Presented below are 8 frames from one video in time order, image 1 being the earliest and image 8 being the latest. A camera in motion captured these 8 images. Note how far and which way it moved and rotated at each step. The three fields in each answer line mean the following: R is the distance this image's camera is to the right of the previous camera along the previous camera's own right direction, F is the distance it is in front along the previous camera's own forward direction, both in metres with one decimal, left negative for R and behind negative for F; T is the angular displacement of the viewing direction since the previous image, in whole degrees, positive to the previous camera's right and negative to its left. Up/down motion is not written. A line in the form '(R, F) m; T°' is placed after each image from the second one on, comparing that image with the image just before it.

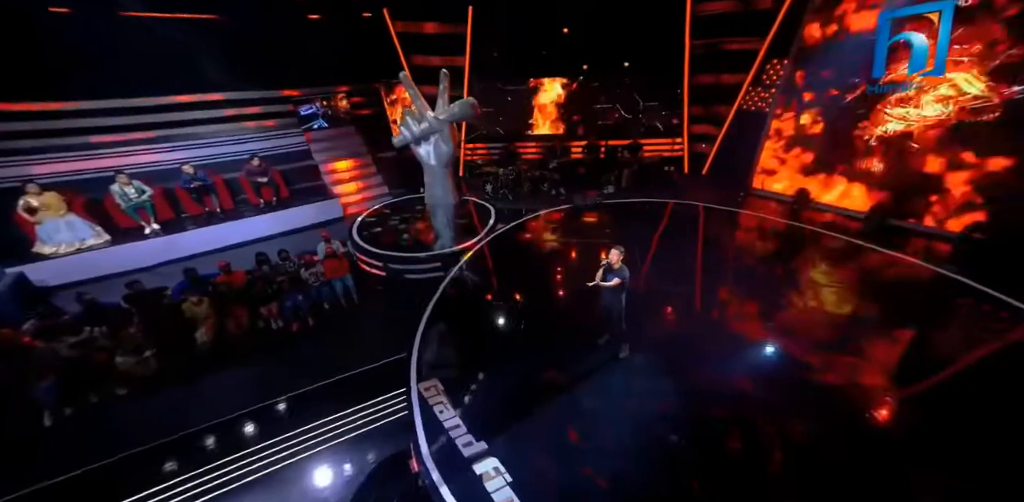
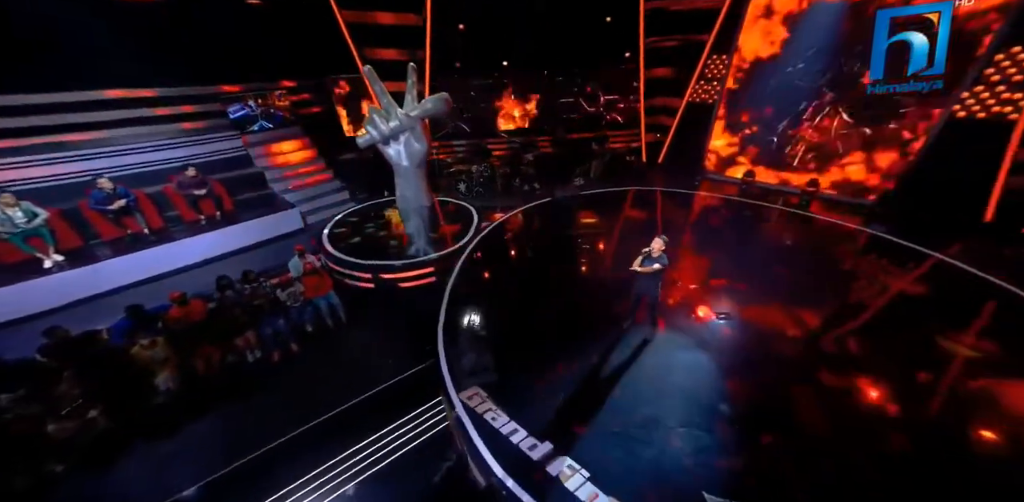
(-0.9, +0.2) m; +10°
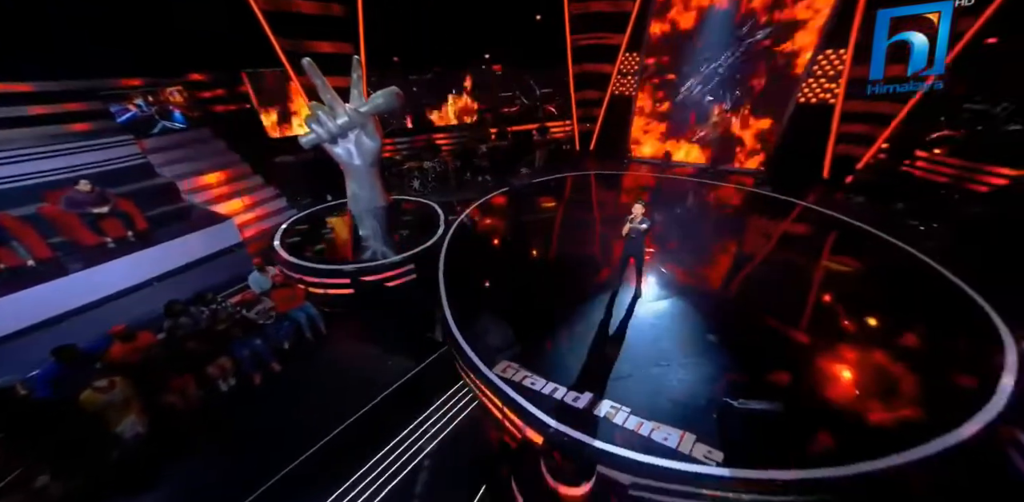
(-0.9, -0.1) m; +14°
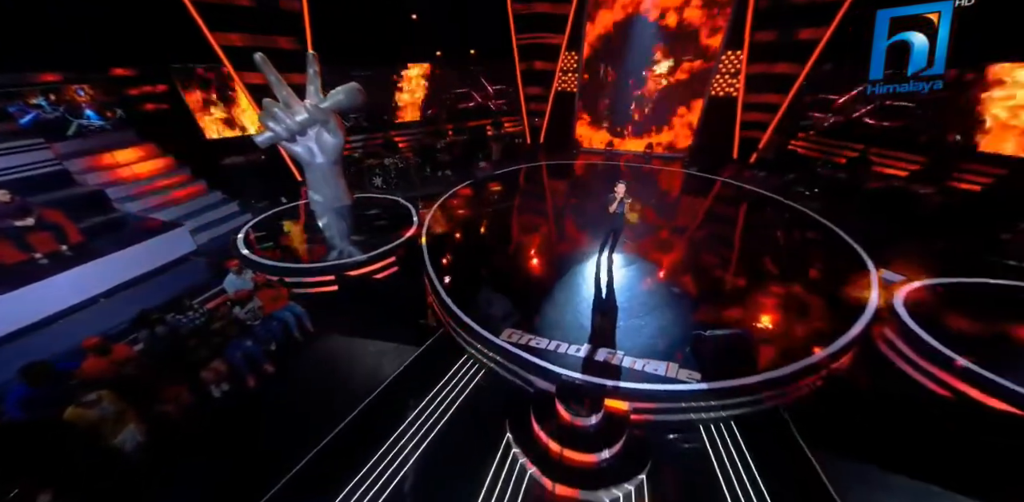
(-0.6, -0.3) m; +10°
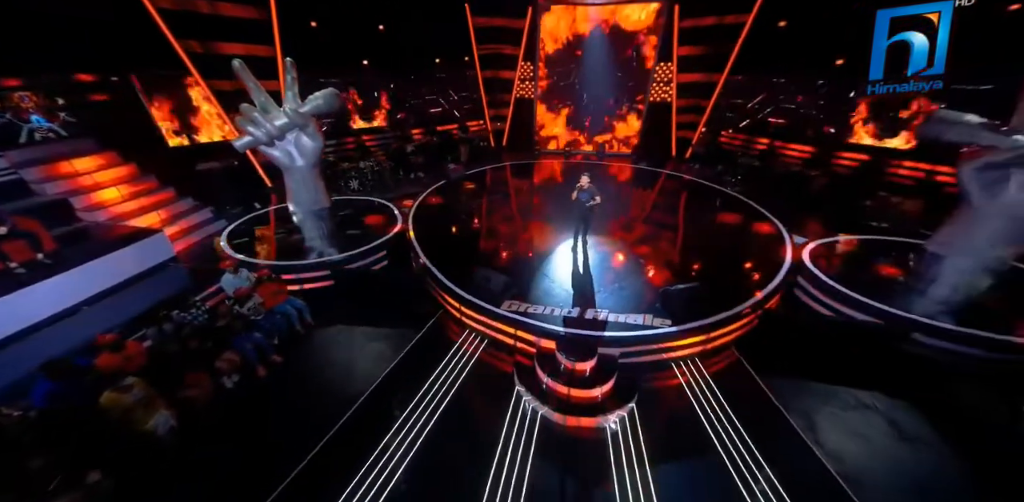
(-0.5, -0.5) m; +7°
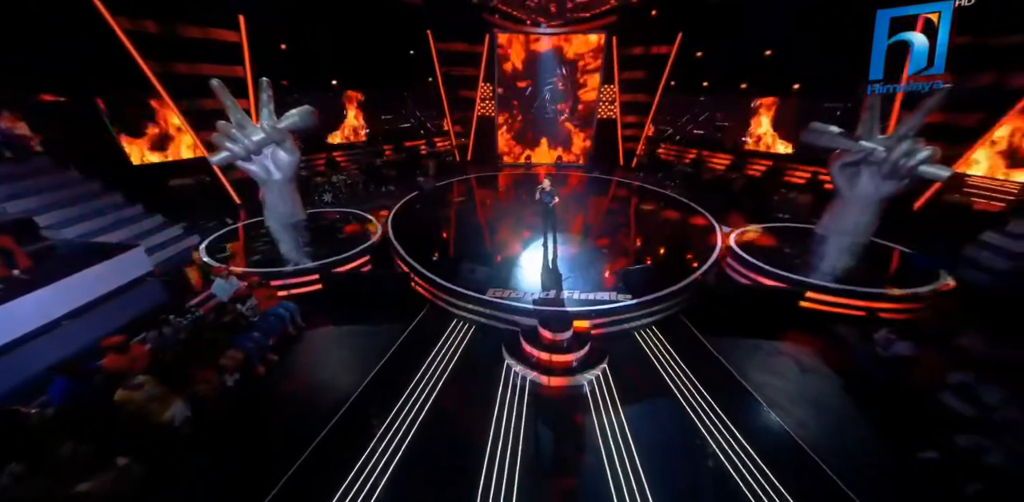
(-0.3, -0.6) m; +7°
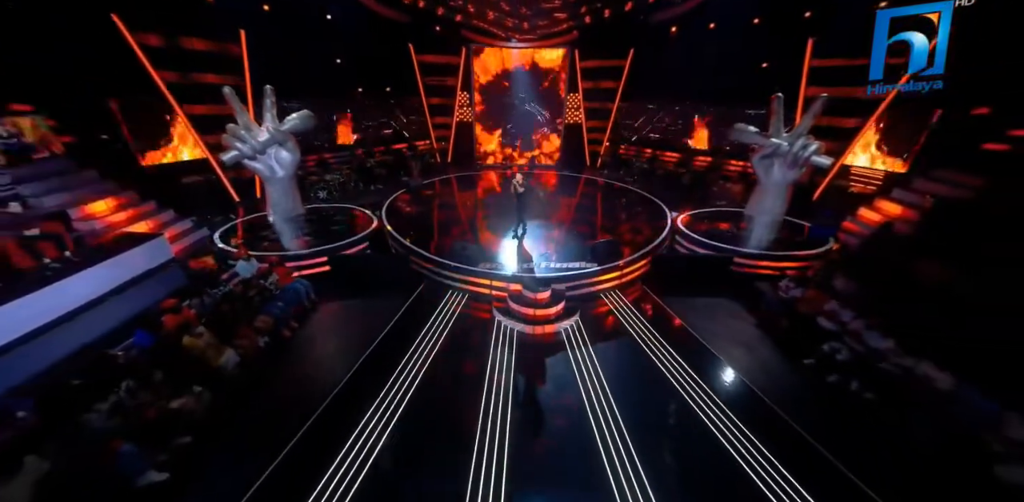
(-0.2, -0.9) m; +4°
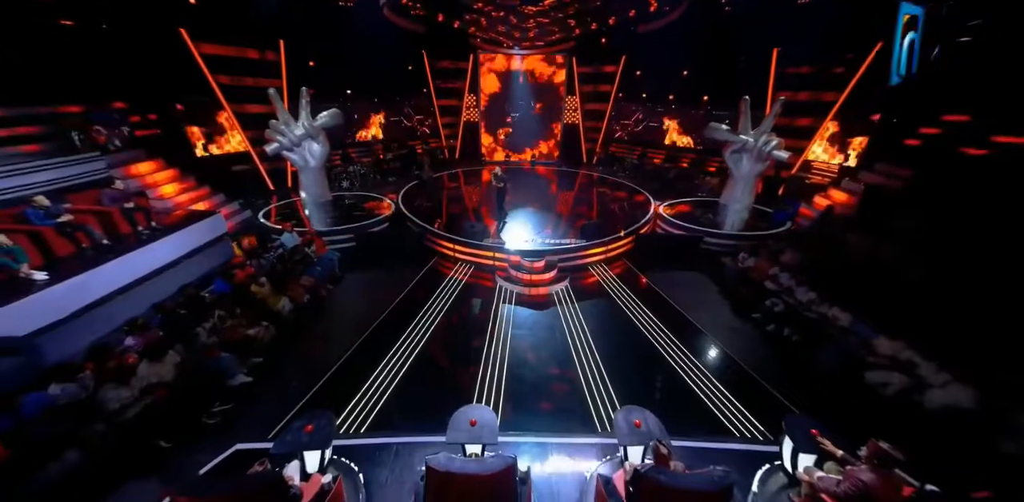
(+0.1, -1.0) m; 0°
